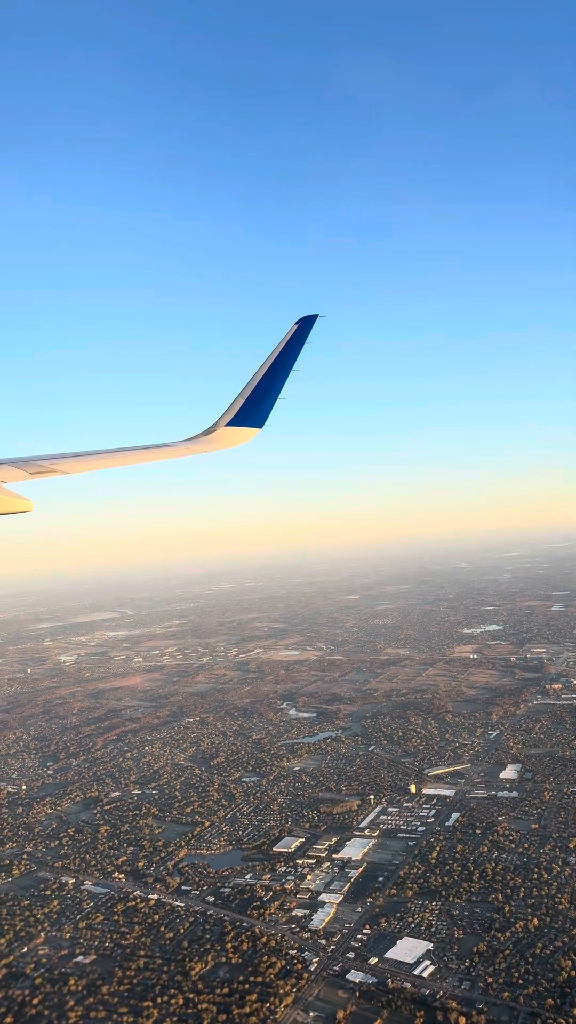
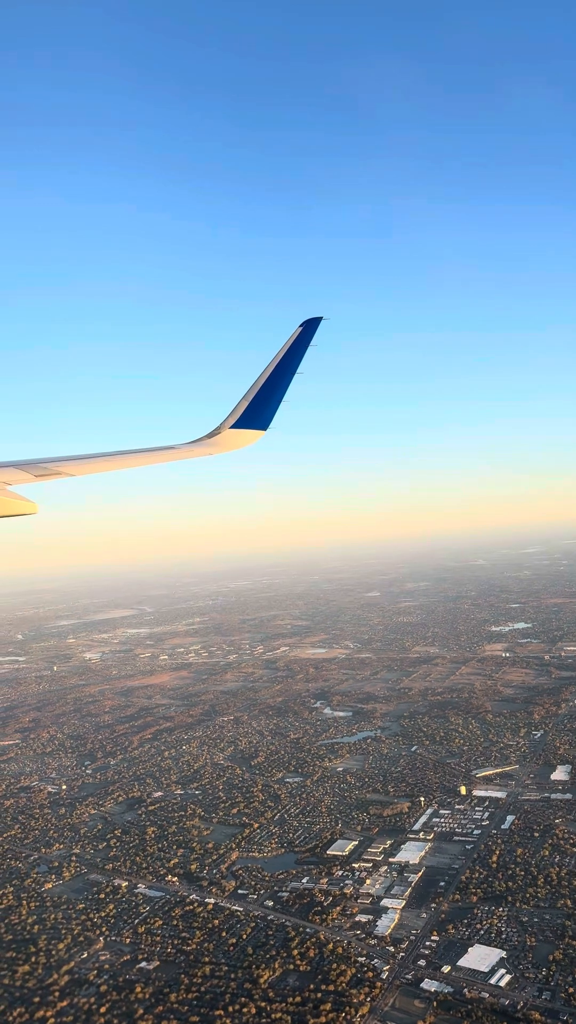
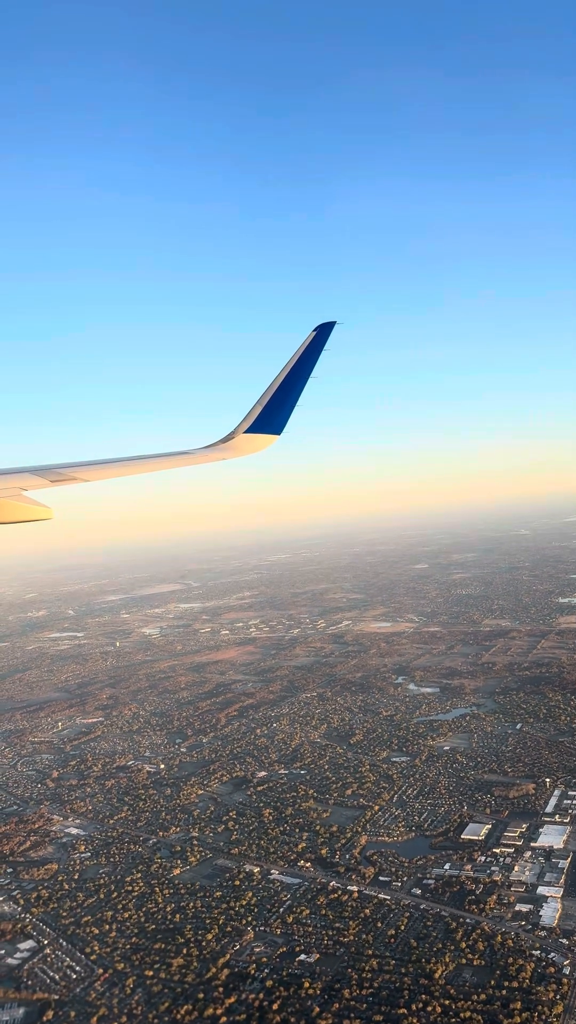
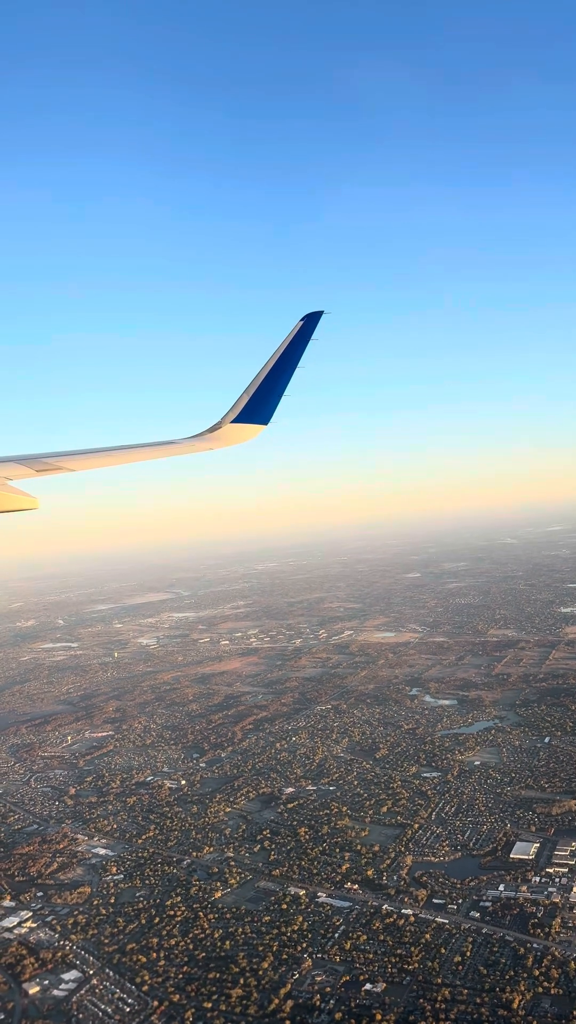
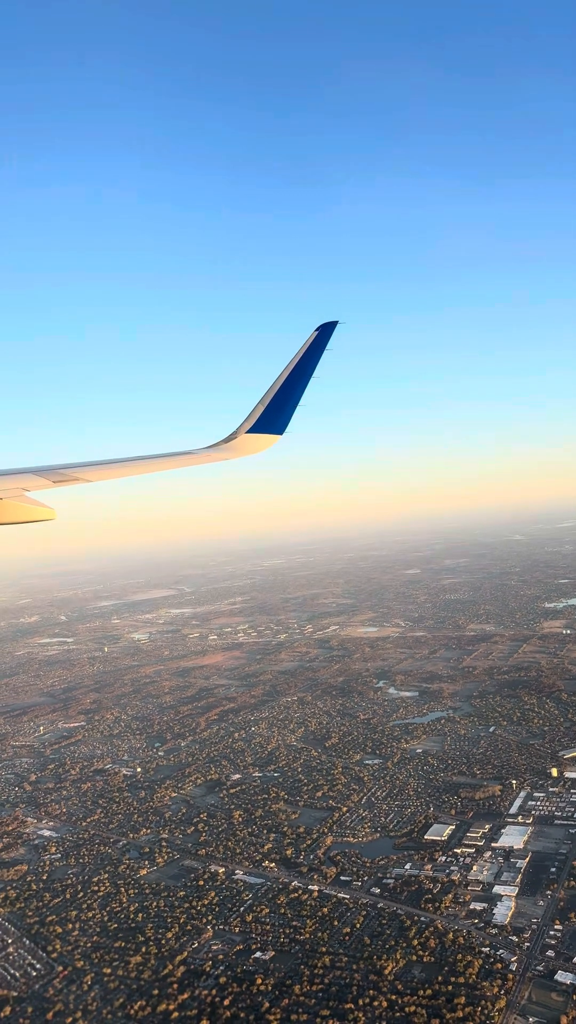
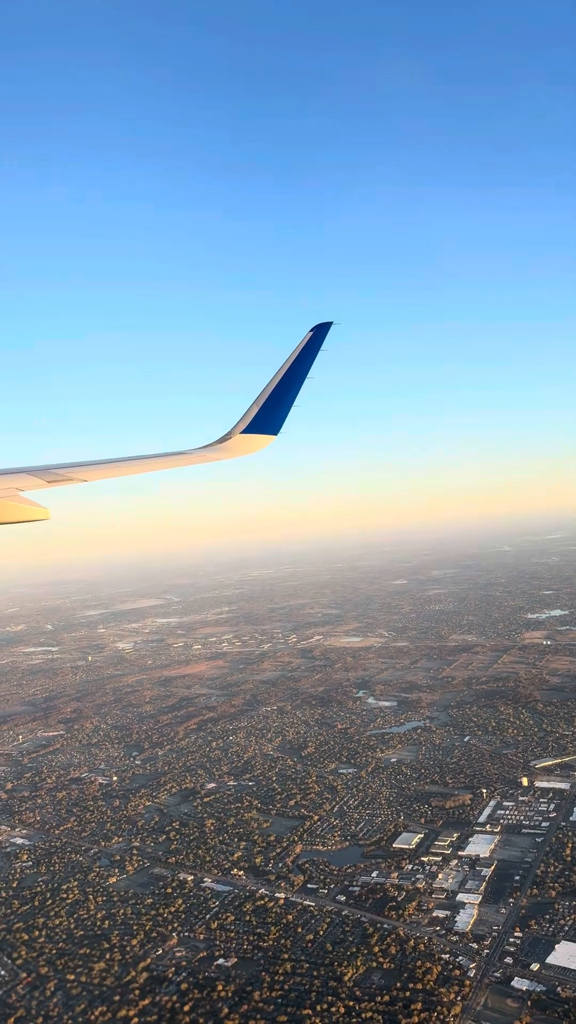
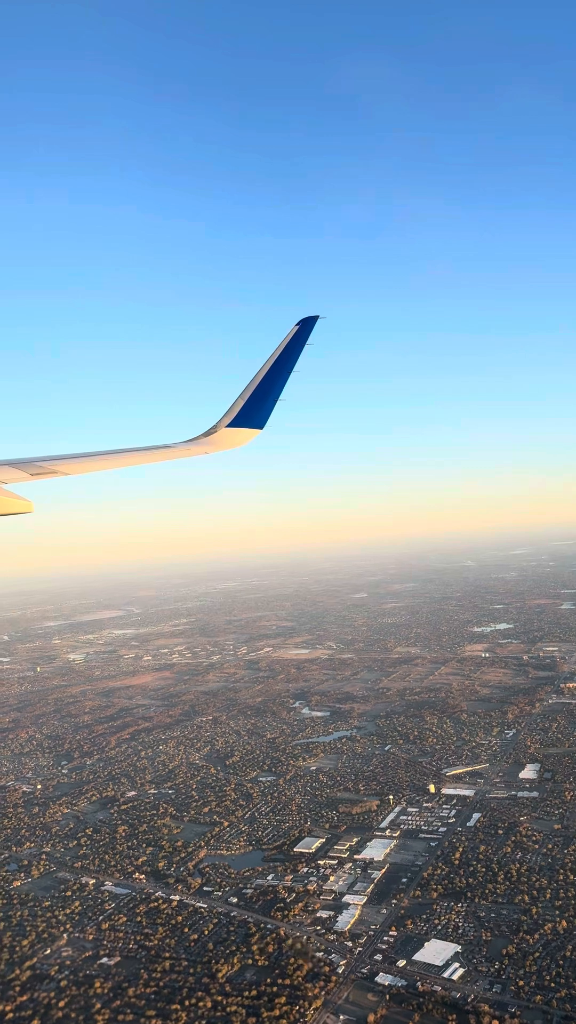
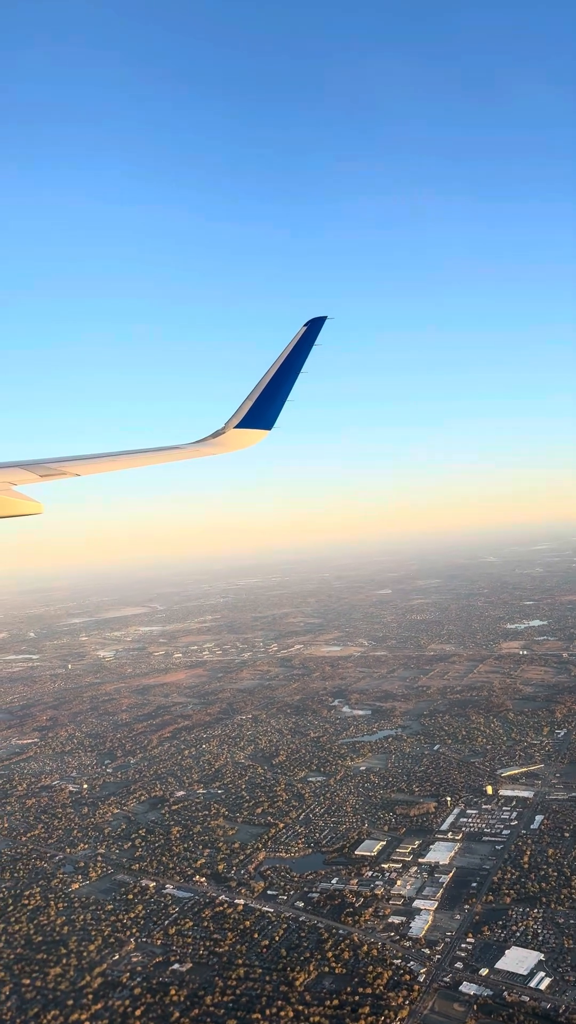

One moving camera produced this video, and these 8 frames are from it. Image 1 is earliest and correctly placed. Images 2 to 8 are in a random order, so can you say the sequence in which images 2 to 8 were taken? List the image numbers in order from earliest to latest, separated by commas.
7, 2, 8, 6, 5, 3, 4
